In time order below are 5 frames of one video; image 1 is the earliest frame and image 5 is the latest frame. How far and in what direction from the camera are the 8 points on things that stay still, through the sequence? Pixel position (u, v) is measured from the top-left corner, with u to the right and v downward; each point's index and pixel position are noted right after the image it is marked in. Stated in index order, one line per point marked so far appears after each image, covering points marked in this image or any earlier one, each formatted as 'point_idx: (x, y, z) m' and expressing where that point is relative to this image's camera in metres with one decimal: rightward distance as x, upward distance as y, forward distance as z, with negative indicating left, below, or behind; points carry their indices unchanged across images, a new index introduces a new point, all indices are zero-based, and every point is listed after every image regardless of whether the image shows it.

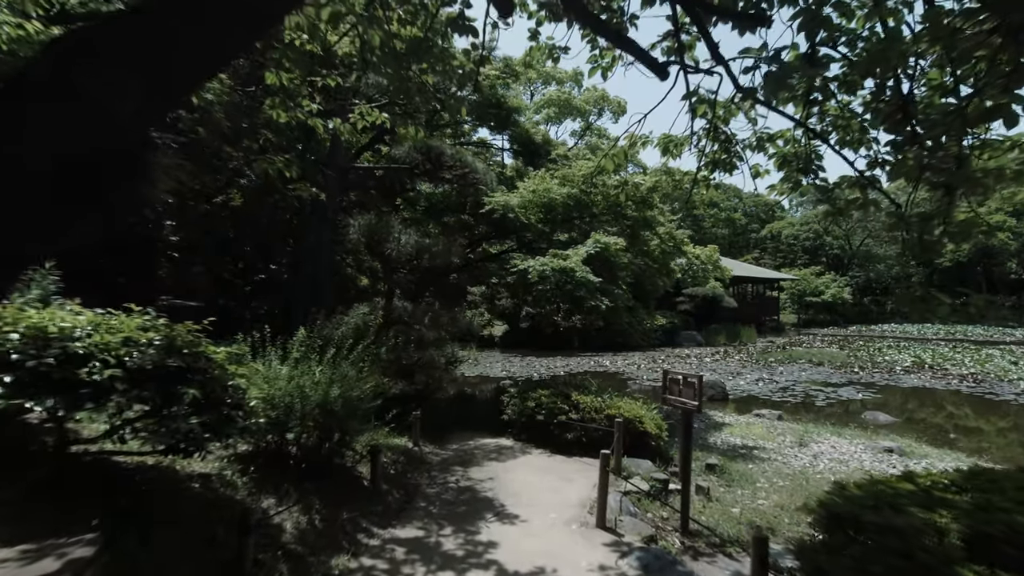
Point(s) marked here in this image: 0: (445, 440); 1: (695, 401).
0: (-0.8, -1.7, +7.3) m
1: (+1.4, -0.9, +4.9) m
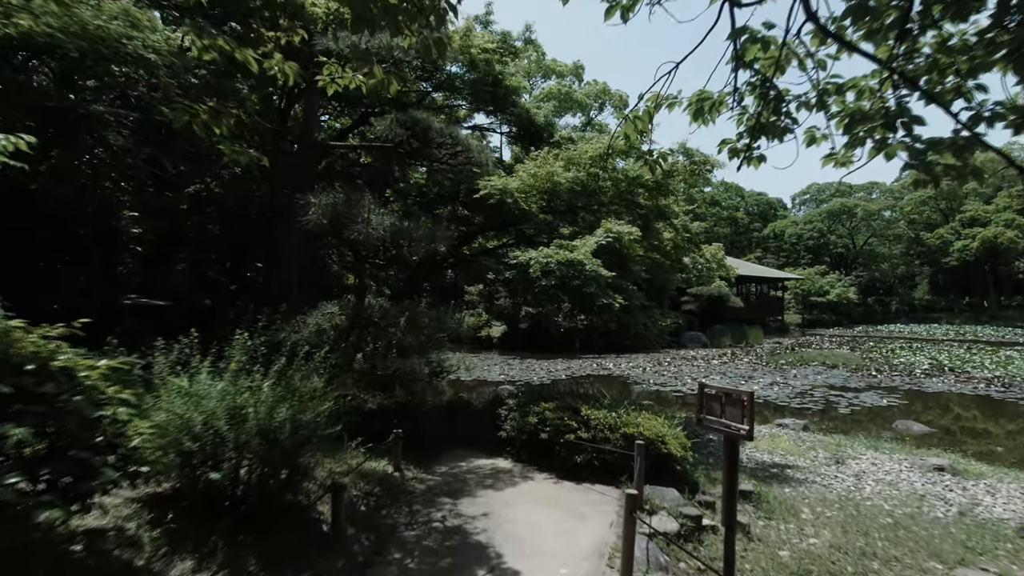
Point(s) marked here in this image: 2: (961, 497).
0: (-0.8, -1.7, +6.2) m
1: (+1.4, -0.8, +3.8) m
2: (+4.6, -2.2, +6.7) m
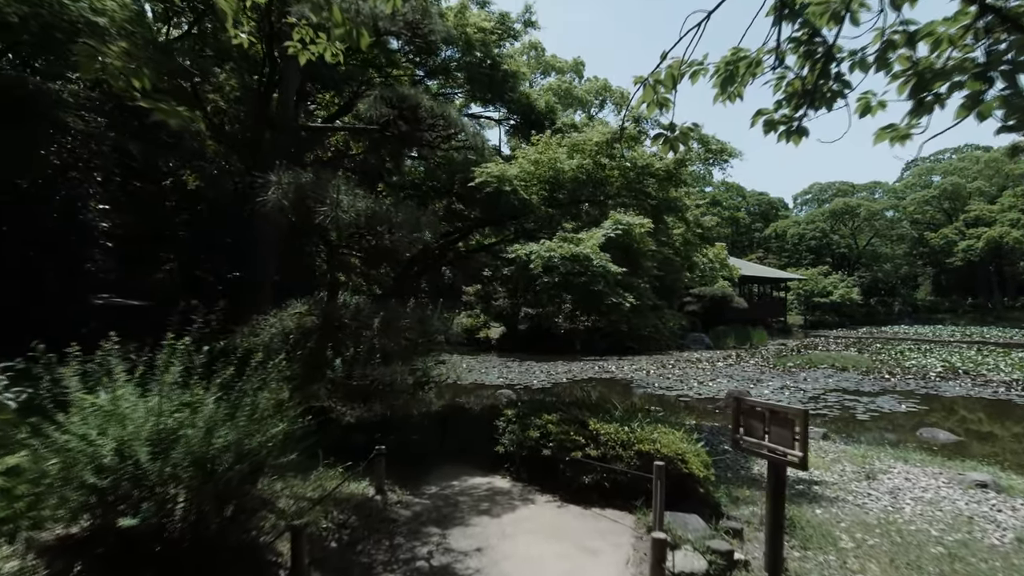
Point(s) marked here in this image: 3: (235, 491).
0: (-0.8, -1.7, +5.5) m
1: (+1.4, -0.8, +3.1) m
2: (+4.6, -2.1, +6.0) m
3: (-1.3, -0.9, +3.0) m
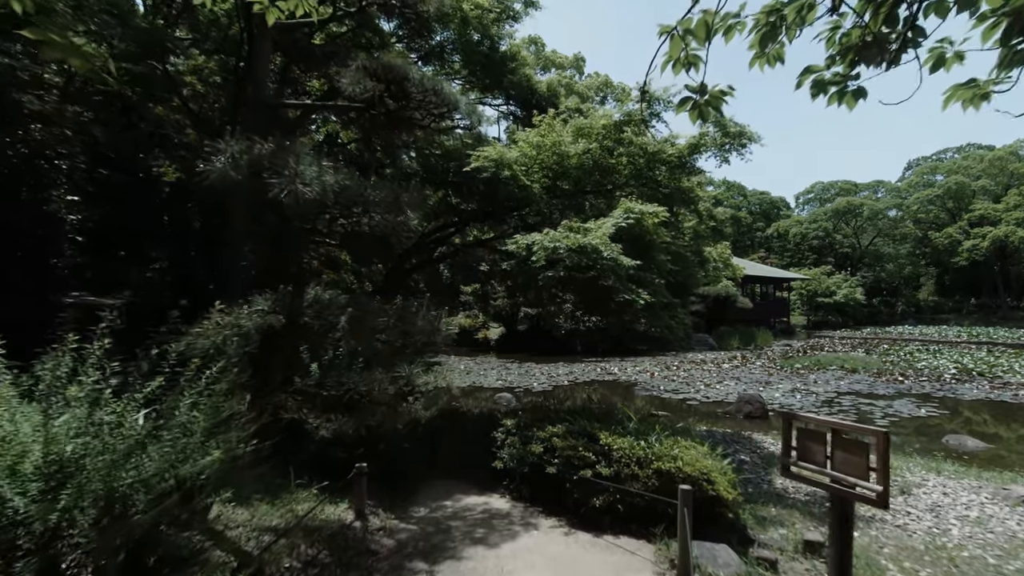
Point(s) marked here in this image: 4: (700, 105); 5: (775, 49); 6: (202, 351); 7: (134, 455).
0: (-0.8, -1.6, +4.9) m
1: (+1.4, -0.8, +2.5) m
2: (+4.6, -2.1, +5.3) m
3: (-1.3, -0.9, +2.3) m
4: (+1.1, +1.0, +3.6) m
5: (+1.4, +1.3, +3.5) m
6: (-1.4, -0.3, +3.0) m
7: (-1.3, -0.6, +2.3) m
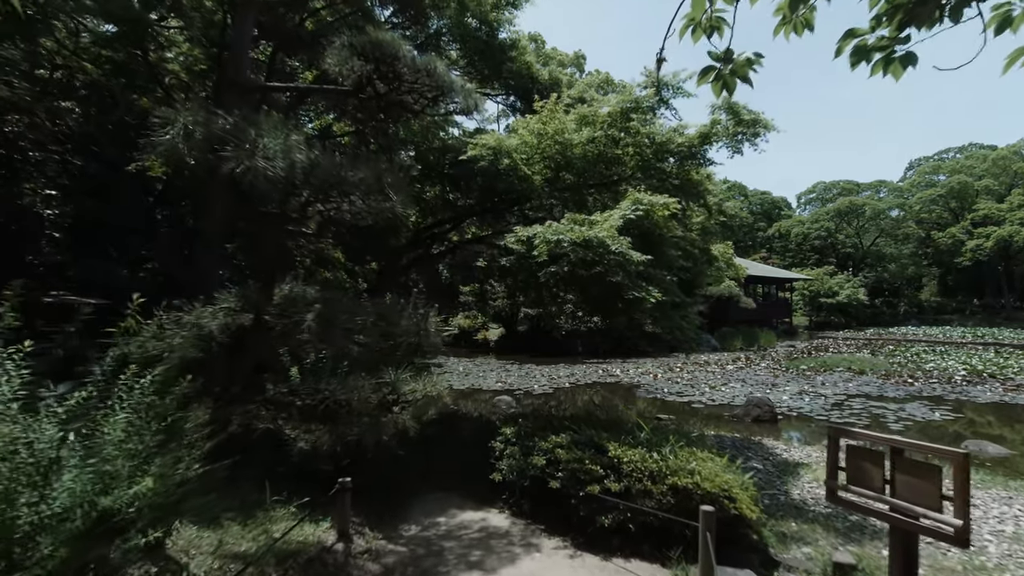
0: (-0.8, -1.6, +4.4) m
1: (+1.4, -0.7, +2.0) m
2: (+4.6, -2.1, +4.9) m
3: (-1.3, -0.9, +1.9) m
4: (+1.1, +1.1, +3.2) m
5: (+1.4, +1.3, +3.1) m
6: (-1.4, -0.3, +2.5) m
7: (-1.3, -0.6, +1.8) m
